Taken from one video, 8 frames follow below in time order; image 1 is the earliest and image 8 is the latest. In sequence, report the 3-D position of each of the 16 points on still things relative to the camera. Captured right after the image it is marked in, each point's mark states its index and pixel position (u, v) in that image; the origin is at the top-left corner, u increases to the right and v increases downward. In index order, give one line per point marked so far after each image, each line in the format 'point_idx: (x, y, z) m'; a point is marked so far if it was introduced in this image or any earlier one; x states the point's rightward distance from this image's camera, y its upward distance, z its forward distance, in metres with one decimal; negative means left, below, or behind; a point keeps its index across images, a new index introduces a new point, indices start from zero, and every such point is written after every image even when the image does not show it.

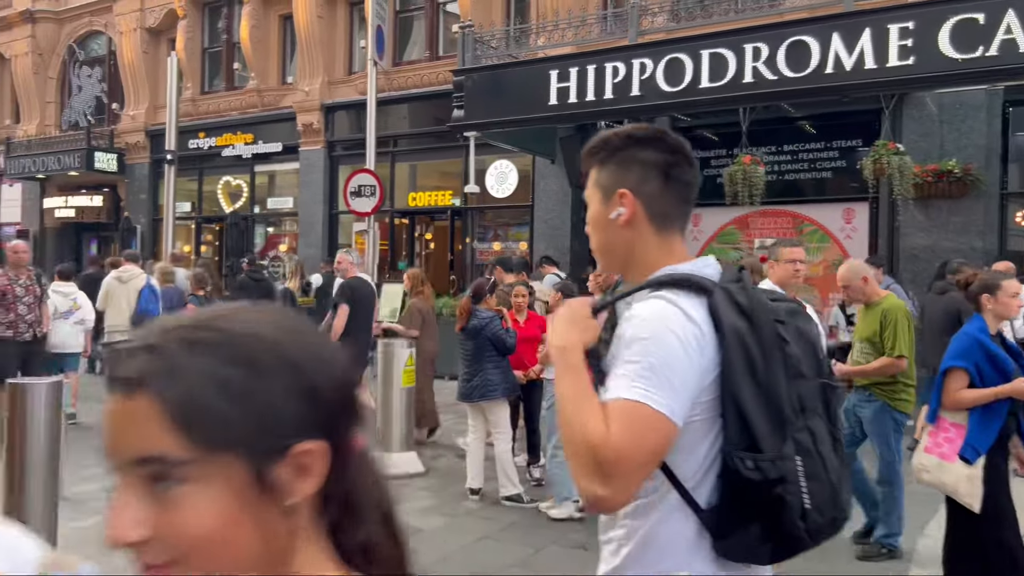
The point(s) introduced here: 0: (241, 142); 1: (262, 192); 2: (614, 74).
0: (-5.8, +3.1, +17.6) m
1: (-5.4, +2.0, +17.6) m
2: (+1.3, +2.7, +10.2) m
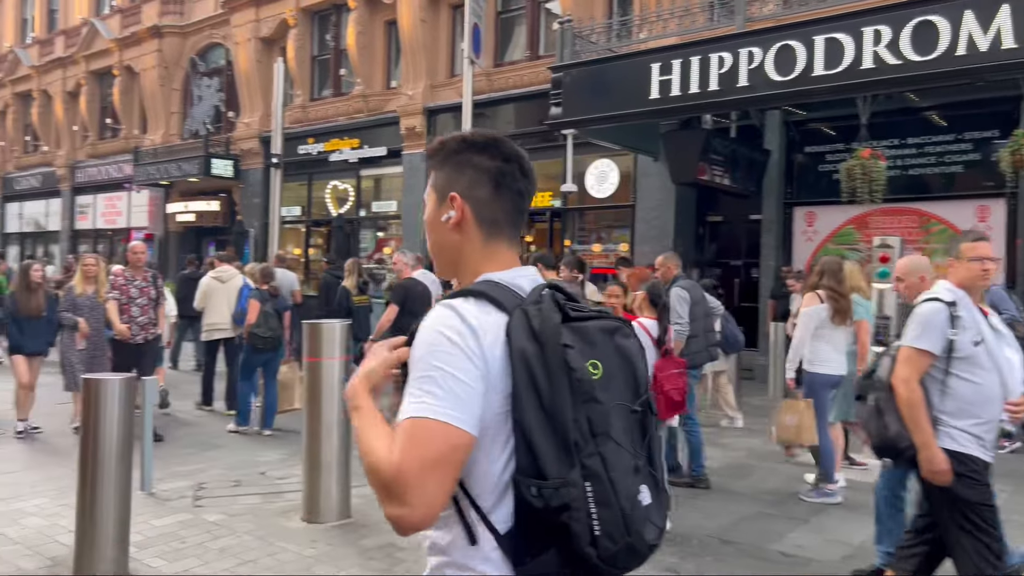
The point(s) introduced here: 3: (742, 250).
0: (-3.6, +3.1, +17.9) m
1: (-3.2, +2.0, +17.8) m
2: (+2.4, +2.6, +9.6) m
3: (+3.7, +0.6, +13.2) m
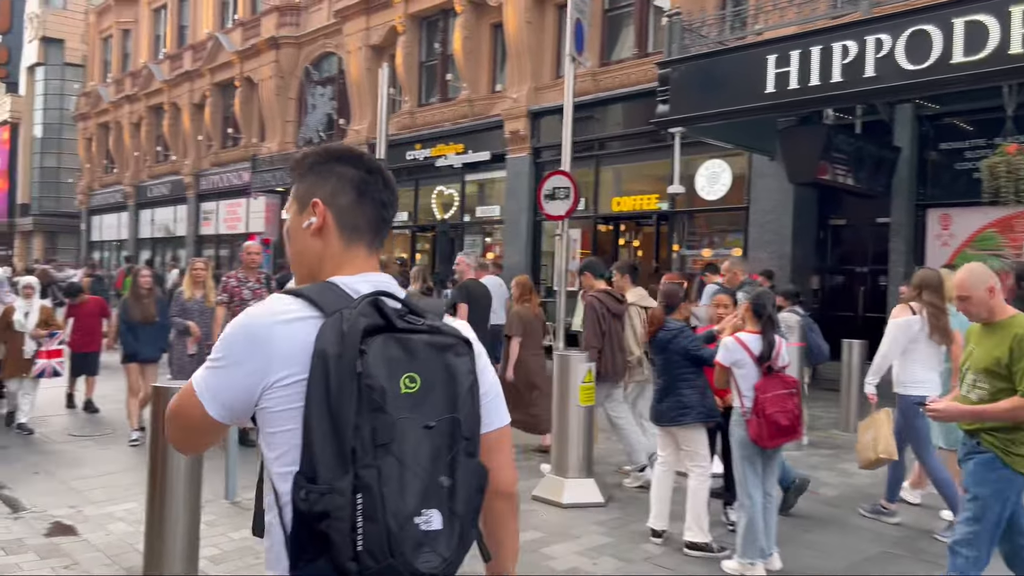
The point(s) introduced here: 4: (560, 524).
0: (-1.3, +3.0, +17.9) m
1: (-0.9, +1.9, +17.7) m
2: (+3.6, +2.5, +8.8) m
3: (+5.3, +0.5, +12.3) m
4: (+0.3, -1.5, +5.2) m
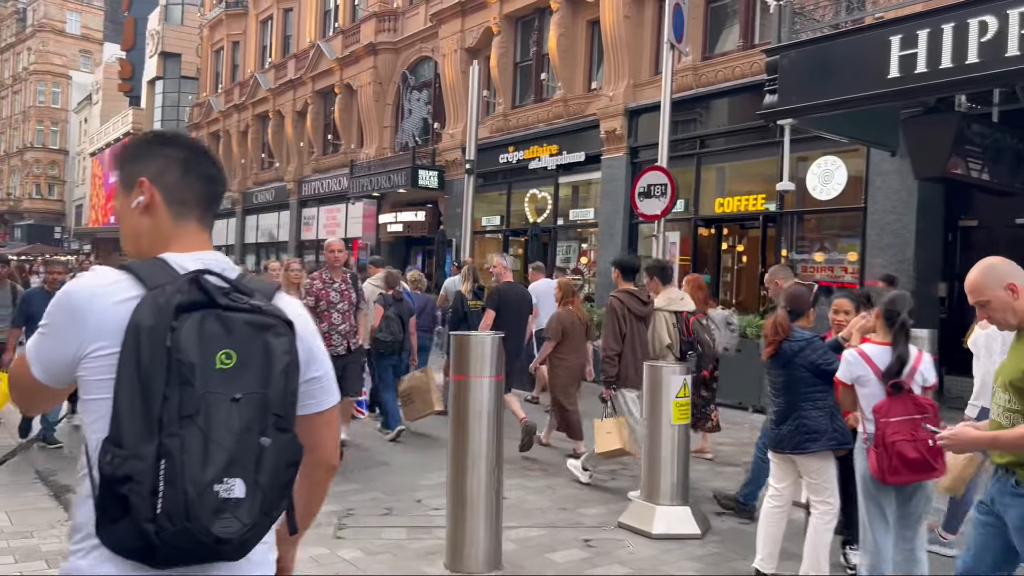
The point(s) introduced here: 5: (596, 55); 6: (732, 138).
0: (+0.7, +2.9, +17.4) m
1: (+1.1, +1.8, +17.2) m
2: (+4.5, +2.5, +7.8) m
3: (+6.6, +0.4, +11.0) m
4: (+0.8, -1.5, +4.6) m
5: (+1.7, +4.8, +16.8) m
6: (+3.7, +2.5, +14.0) m
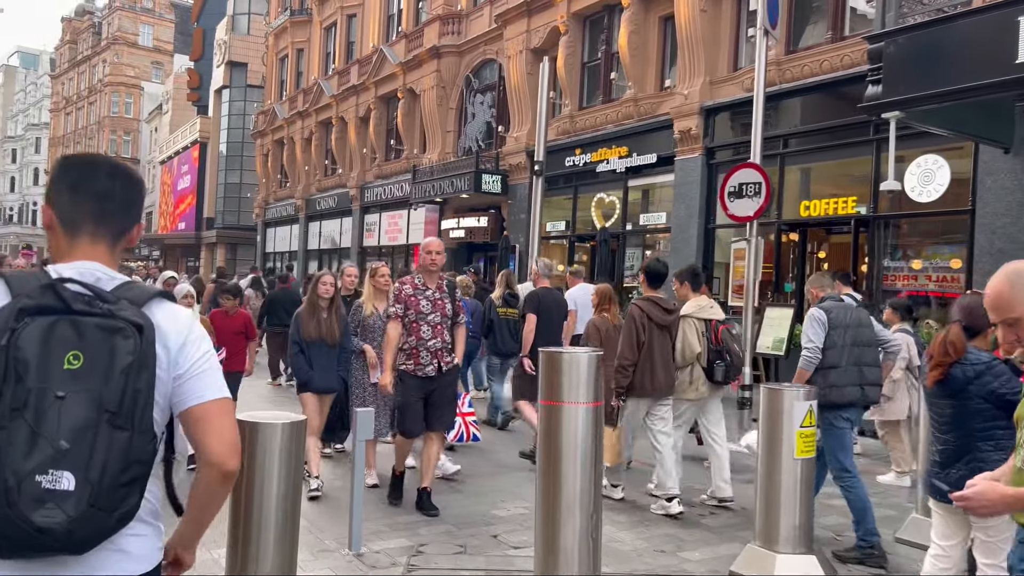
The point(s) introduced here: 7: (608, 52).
0: (+2.1, +2.7, +16.7) m
1: (+2.5, +1.6, +16.4) m
2: (+5.2, +2.4, +6.9) m
3: (+7.5, +0.2, +9.9) m
4: (+1.2, -1.6, +3.9) m
5: (+3.1, +4.6, +16.1) m
6: (+4.8, +2.4, +13.1) m
7: (+2.0, +5.0, +17.4) m
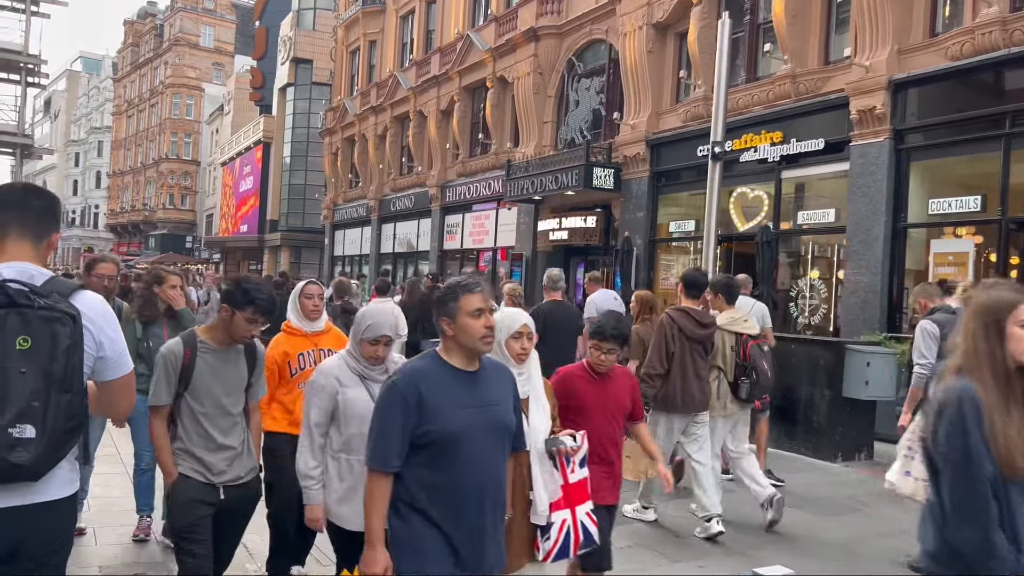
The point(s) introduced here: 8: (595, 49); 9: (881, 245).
0: (+4.4, +2.5, +14.2) m
1: (+4.7, +1.4, +13.9) m
2: (+6.9, +2.2, +4.2) m
3: (+9.4, +0.1, +7.0) m
4: (+2.8, -1.7, +1.4) m
5: (+5.3, +4.4, +13.5) m
6: (+6.9, +2.2, +10.5) m
7: (+4.4, +4.8, +14.9) m
8: (+2.0, +5.7, +19.3) m
9: (+5.4, +0.6, +12.0) m
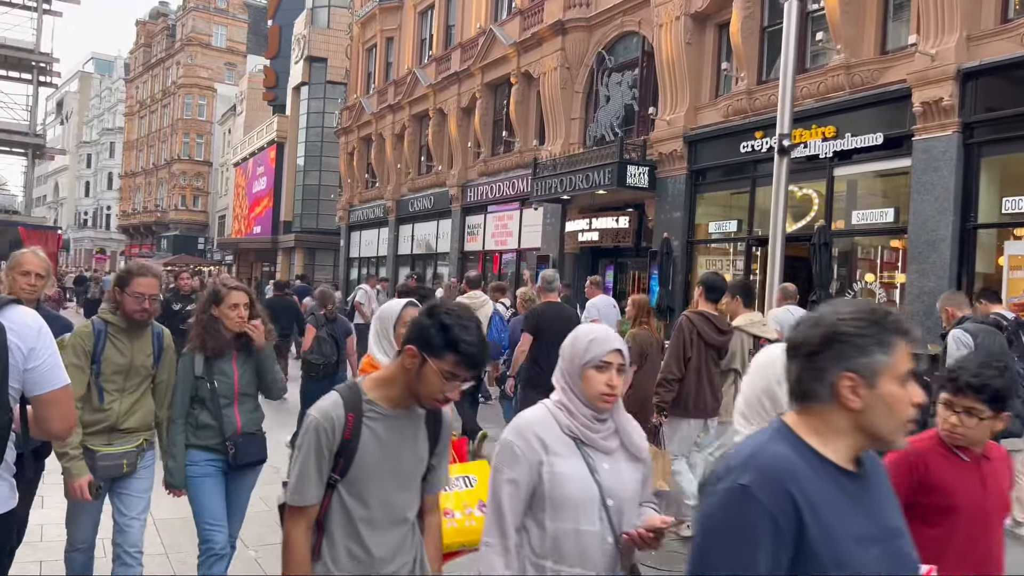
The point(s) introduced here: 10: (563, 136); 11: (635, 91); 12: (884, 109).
0: (+5.0, +2.5, +13.3) m
1: (+5.3, +1.4, +13.1) m
2: (+7.4, +2.2, +3.4) m
3: (+9.9, 0.0, +6.2) m
4: (+3.2, -1.7, +0.6) m
5: (+5.9, +4.4, +12.7) m
6: (+7.4, +2.1, +9.6) m
7: (+4.9, +4.7, +14.1) m
8: (+2.6, +5.6, +18.5) m
9: (+6.0, +0.5, +11.2) m
10: (+1.3, +3.7, +20.0) m
11: (+2.7, +4.3, +18.1) m
12: (+5.6, +2.7, +12.3) m
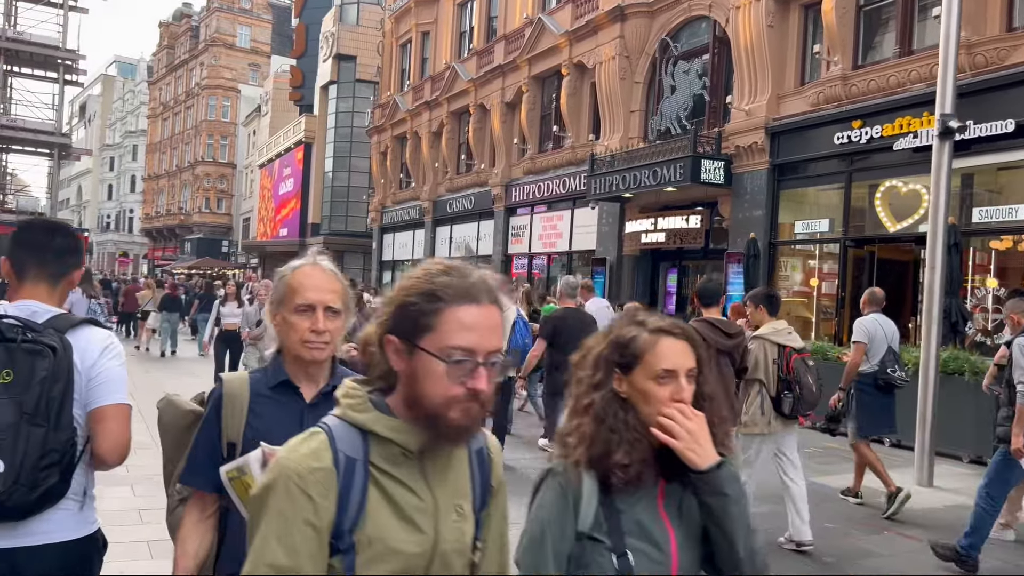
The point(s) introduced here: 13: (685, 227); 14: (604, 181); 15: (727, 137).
0: (+6.1, +2.4, +11.9) m
1: (+6.4, +1.3, +11.6) m
2: (+8.3, +2.1, +1.9) m
3: (+10.8, -0.1, +4.6) m
4: (+4.0, -1.8, -0.8) m
5: (+7.0, +4.3, +11.3) m
6: (+8.5, +2.1, +8.1) m
7: (+6.1, +4.7, +12.6) m
8: (+3.8, +5.5, +17.1) m
9: (+7.0, +0.5, +9.8) m
10: (+2.5, +3.6, +18.7) m
11: (+3.9, +4.2, +16.7) m
12: (+6.7, +2.6, +10.9) m
13: (+3.5, +1.2, +16.7) m
14: (+2.0, +2.4, +18.1) m
15: (+4.1, +2.9, +15.6) m
